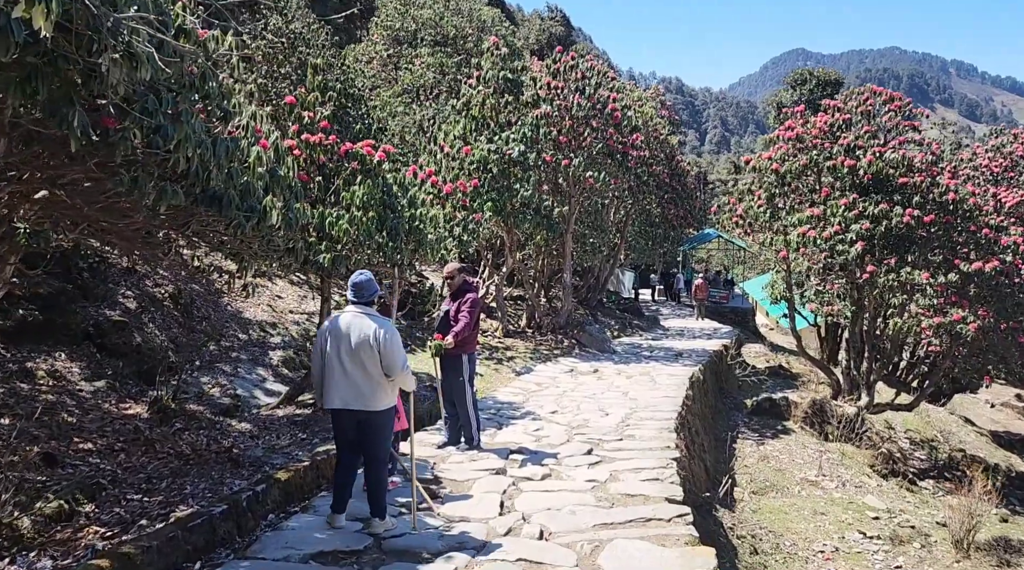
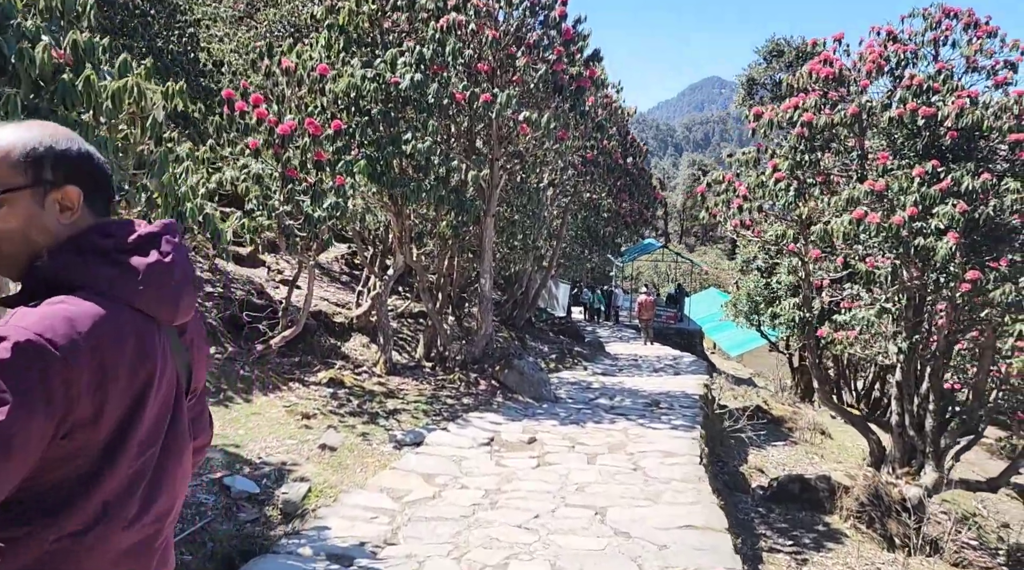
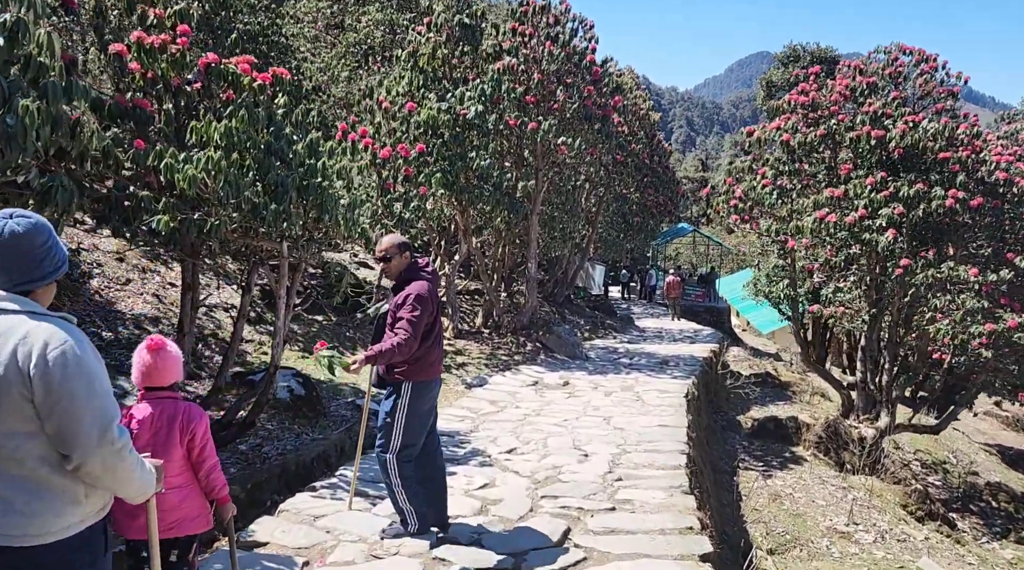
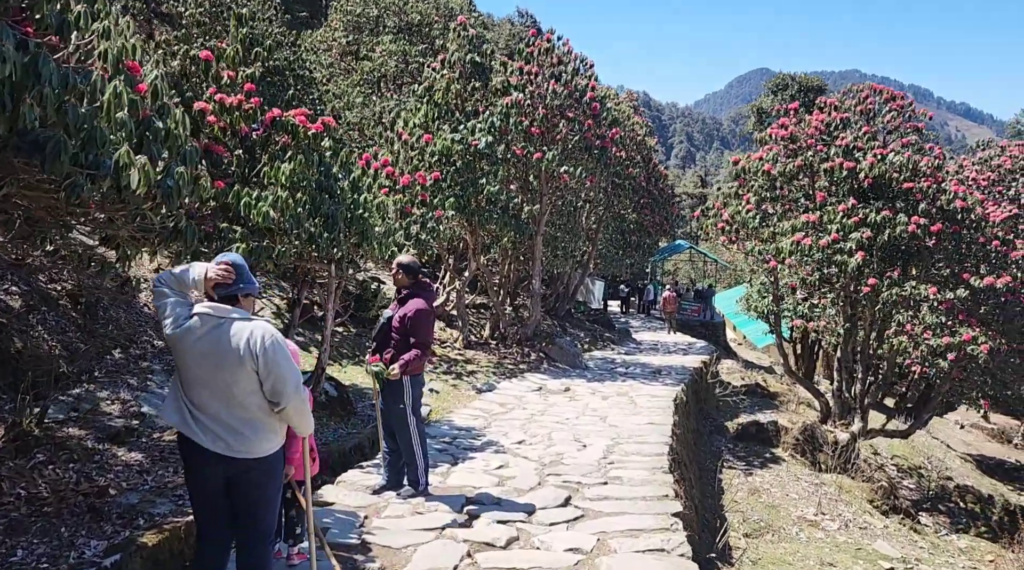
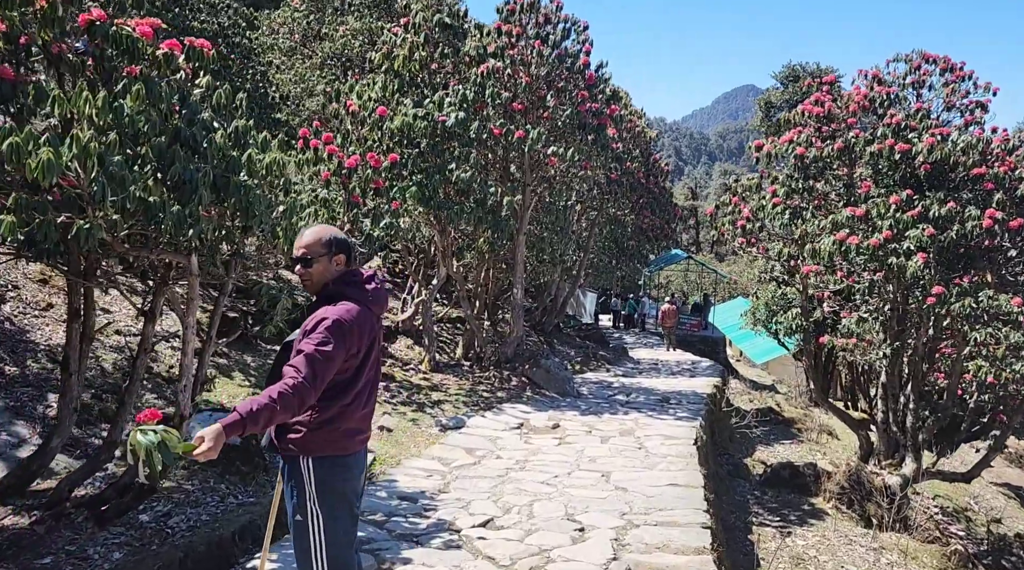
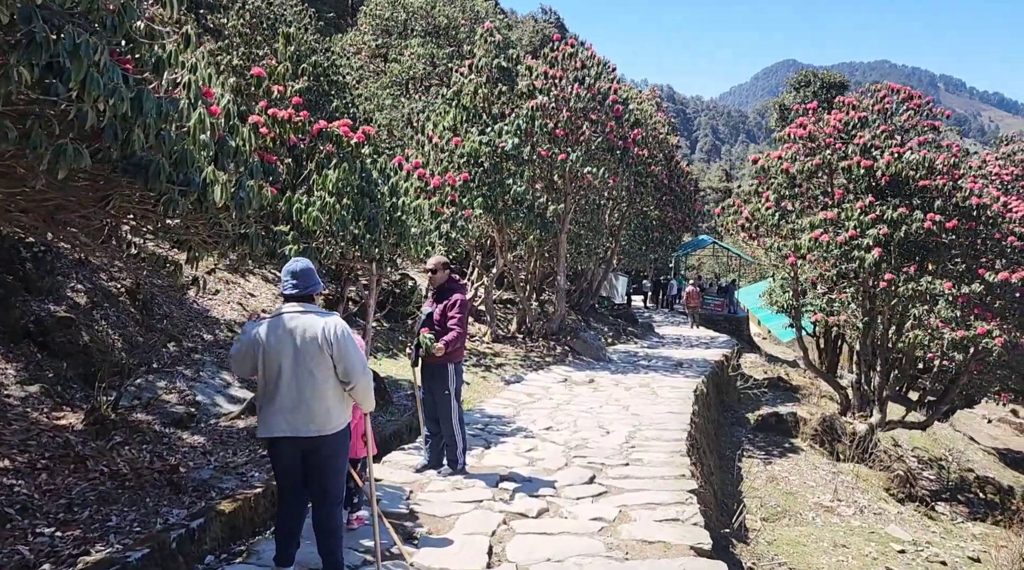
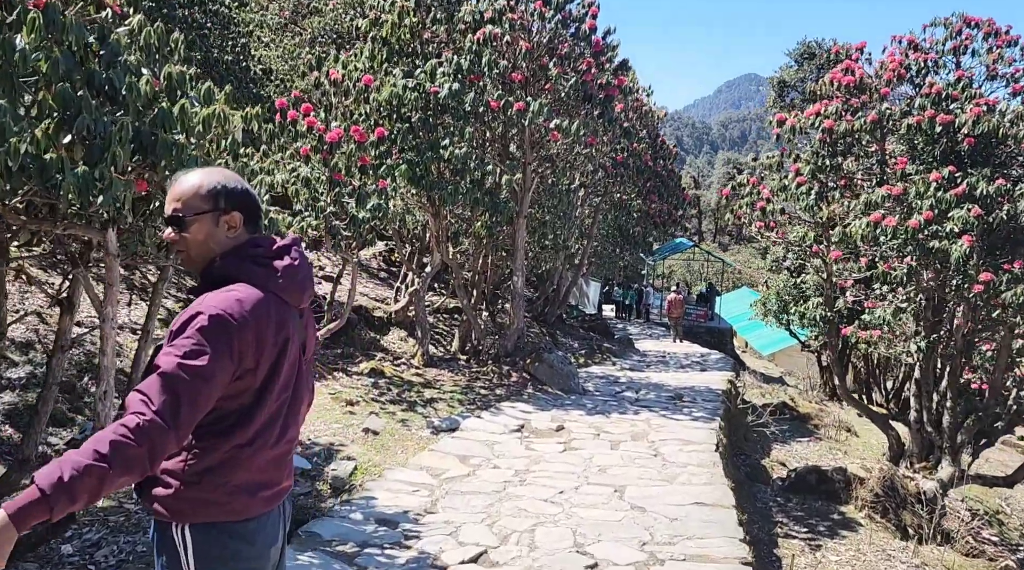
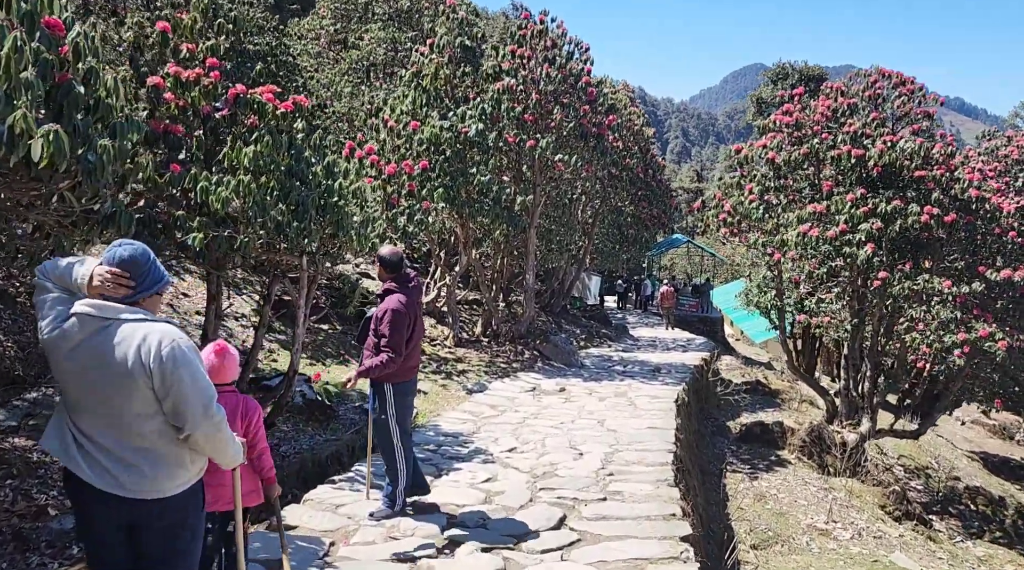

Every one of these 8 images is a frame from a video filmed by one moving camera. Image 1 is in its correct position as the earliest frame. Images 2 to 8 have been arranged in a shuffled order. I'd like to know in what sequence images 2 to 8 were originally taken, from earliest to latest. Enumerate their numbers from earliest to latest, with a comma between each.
6, 4, 8, 3, 5, 7, 2
